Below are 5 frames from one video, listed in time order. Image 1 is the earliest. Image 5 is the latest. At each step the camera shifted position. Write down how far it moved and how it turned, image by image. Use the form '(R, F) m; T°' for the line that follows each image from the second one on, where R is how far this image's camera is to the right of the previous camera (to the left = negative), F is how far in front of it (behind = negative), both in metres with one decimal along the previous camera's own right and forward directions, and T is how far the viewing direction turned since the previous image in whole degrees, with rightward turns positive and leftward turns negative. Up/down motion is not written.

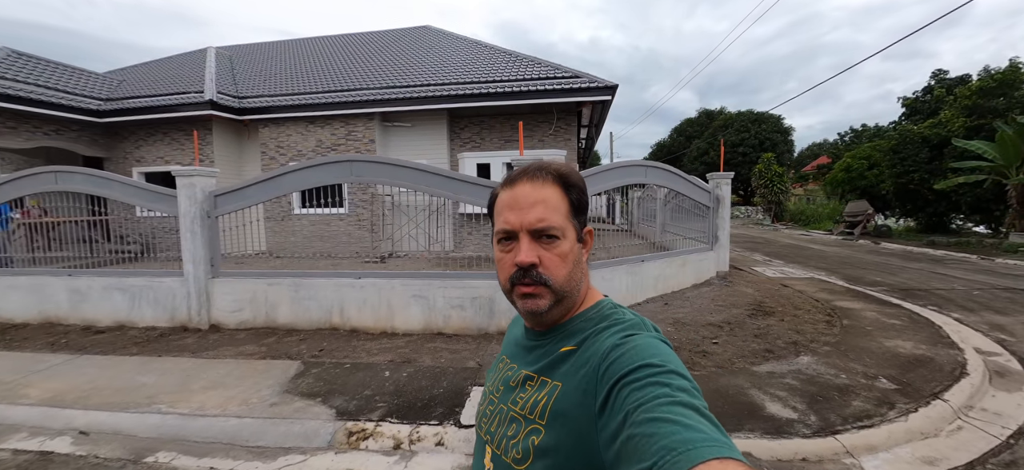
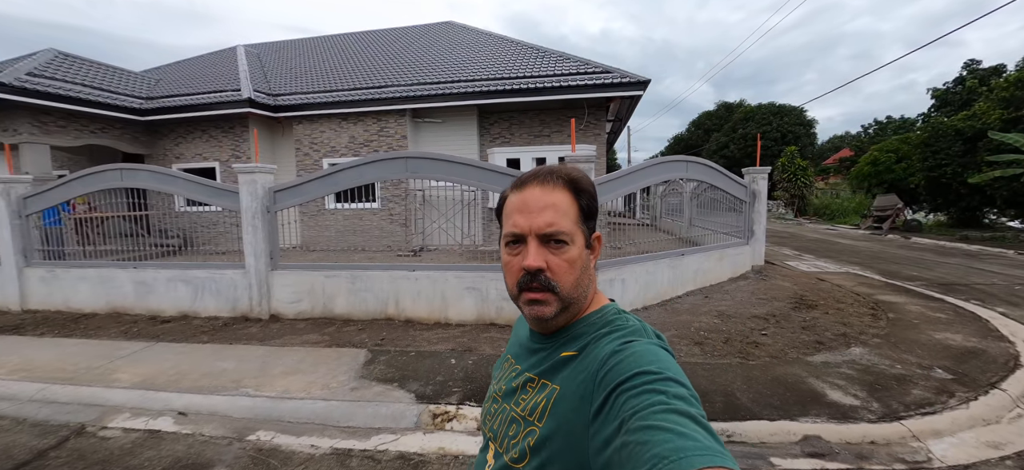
(-0.6, -0.2) m; -1°
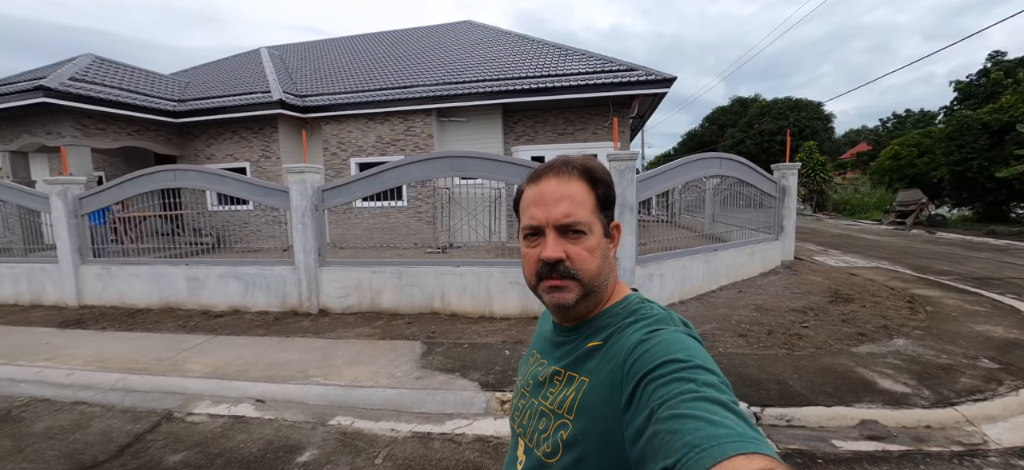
(-0.5, -0.2) m; -1°
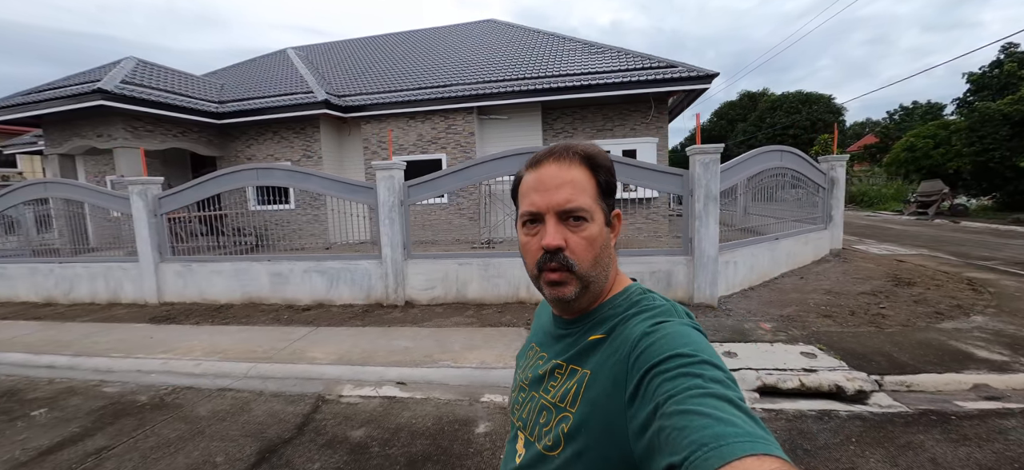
(-1.4, -0.3) m; +1°
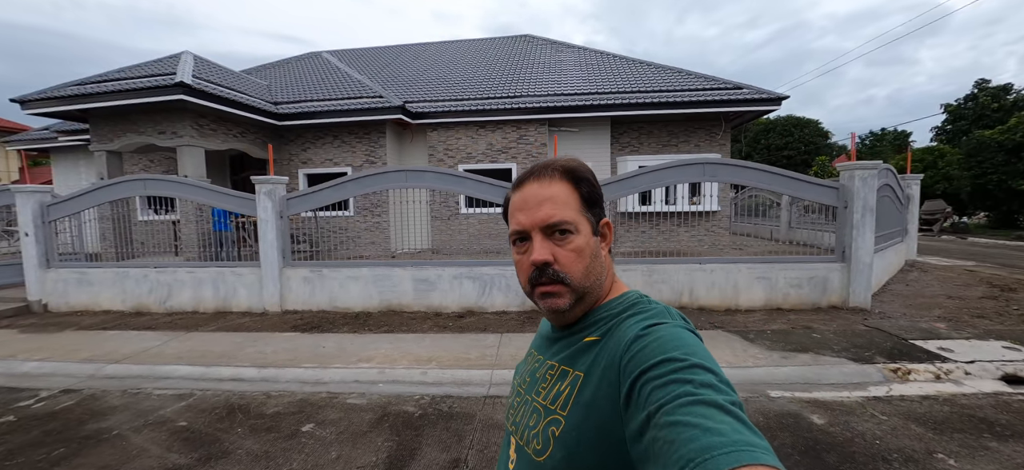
(-3.5, 0.0) m; +6°
